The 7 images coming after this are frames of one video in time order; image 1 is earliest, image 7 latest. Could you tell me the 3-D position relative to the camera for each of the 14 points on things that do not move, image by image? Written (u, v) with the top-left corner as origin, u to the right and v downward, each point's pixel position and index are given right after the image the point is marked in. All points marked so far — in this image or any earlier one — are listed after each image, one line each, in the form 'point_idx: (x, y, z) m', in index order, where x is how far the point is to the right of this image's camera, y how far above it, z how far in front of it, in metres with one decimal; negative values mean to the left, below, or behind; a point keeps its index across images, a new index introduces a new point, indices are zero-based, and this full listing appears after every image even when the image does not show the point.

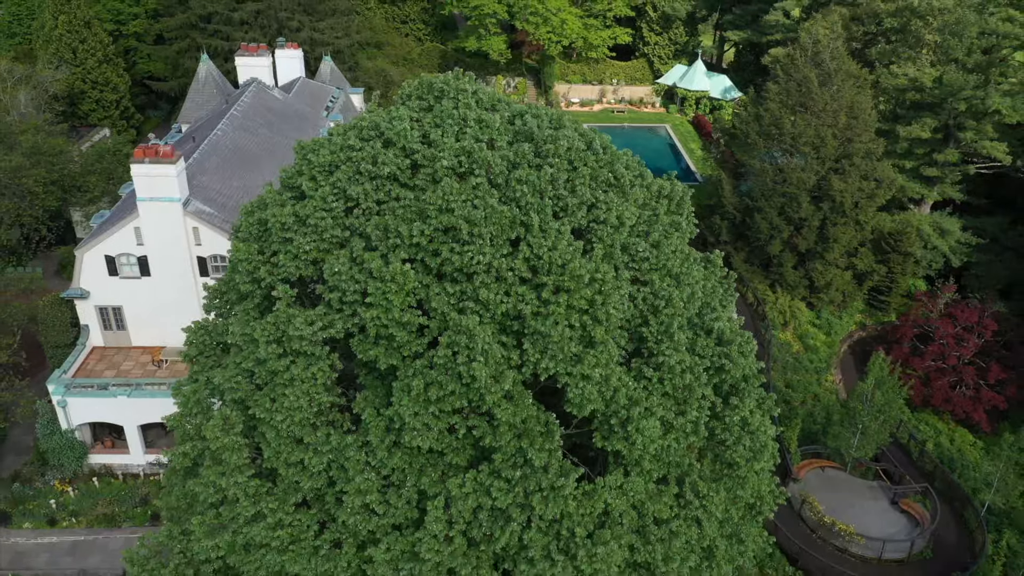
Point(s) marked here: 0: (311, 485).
0: (-3.2, -3.1, +11.6) m
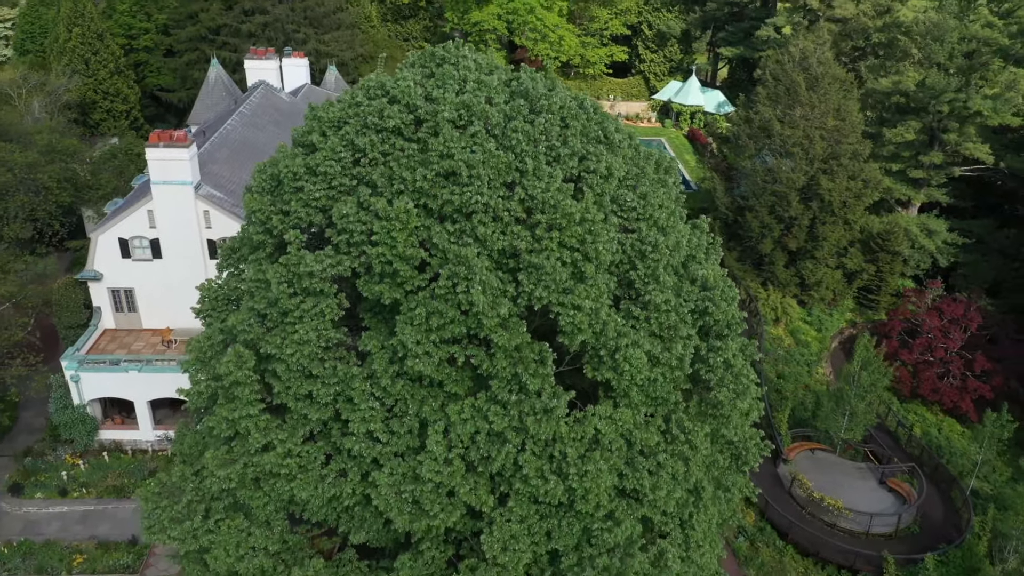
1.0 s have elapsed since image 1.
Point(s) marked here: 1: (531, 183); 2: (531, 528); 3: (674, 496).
0: (-3.3, -2.2, +12.3) m
1: (+0.3, +1.7, +11.7) m
2: (+0.3, -3.9, +12.0) m
3: (+2.8, -3.6, +12.6) m
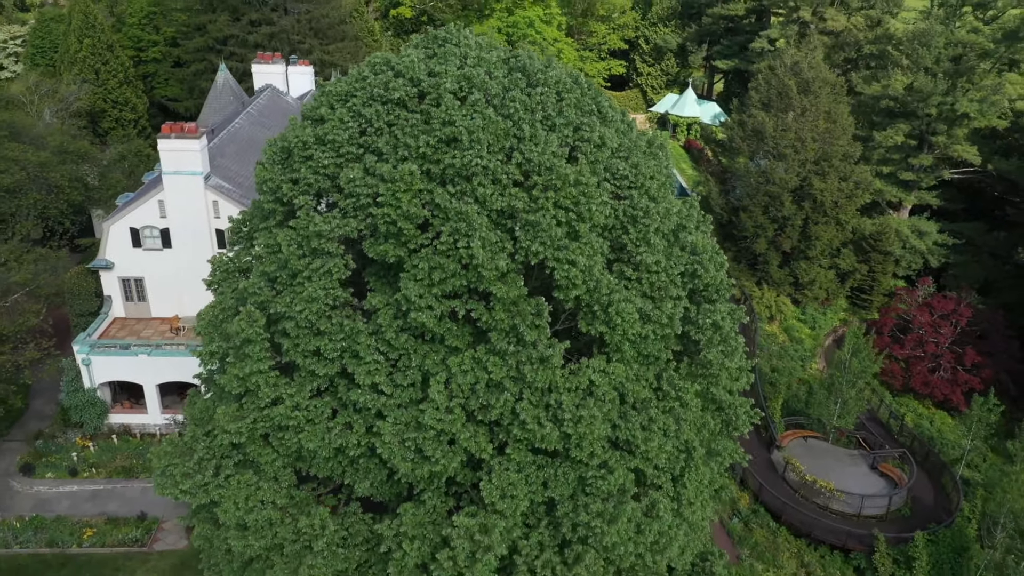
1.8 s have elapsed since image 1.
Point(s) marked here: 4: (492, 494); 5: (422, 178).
0: (-3.3, -1.5, +13.0) m
1: (+0.3, +2.4, +12.4) m
2: (+0.3, -3.2, +12.6) m
3: (+2.8, -2.9, +13.2) m
4: (-0.3, -3.4, +12.2) m
5: (-1.5, +1.9, +12.4) m
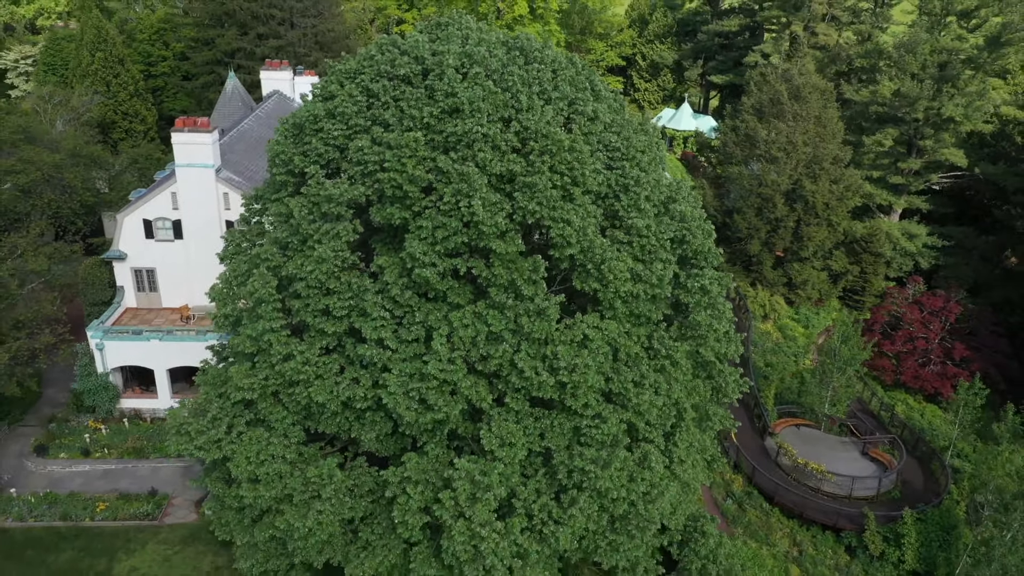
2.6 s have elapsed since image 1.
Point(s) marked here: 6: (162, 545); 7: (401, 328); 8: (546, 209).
0: (-3.3, -0.8, +13.7) m
1: (+0.2, +3.1, +13.3) m
2: (+0.2, -2.5, +13.3) m
3: (+2.7, -2.2, +13.9) m
4: (-0.3, -2.7, +12.9) m
5: (-1.6, +2.6, +13.3) m
6: (-9.2, -6.7, +19.2) m
7: (-2.1, -0.7, +13.5) m
8: (+0.6, +1.4, +12.9) m
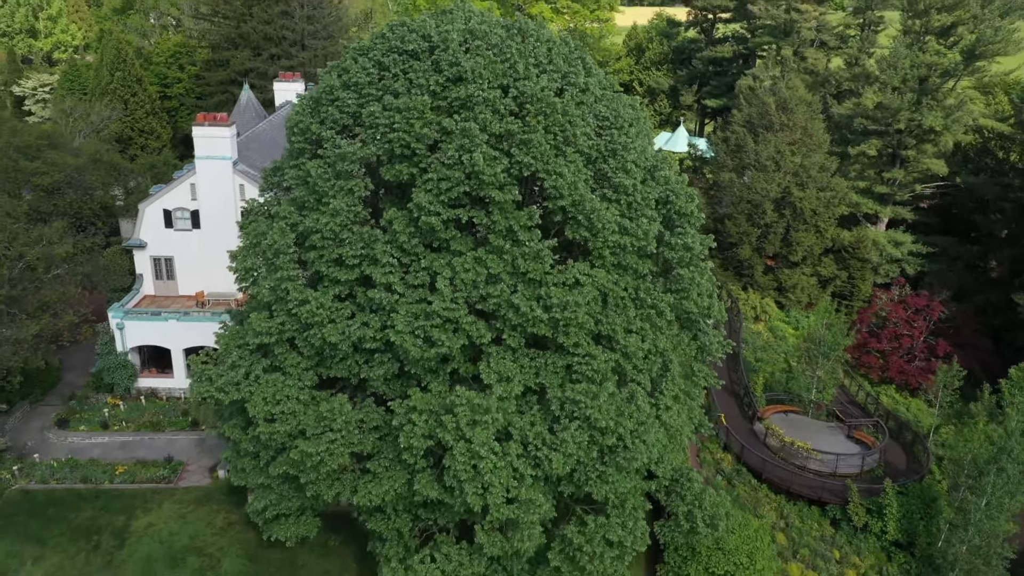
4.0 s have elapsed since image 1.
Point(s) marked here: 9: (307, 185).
0: (-3.4, +0.2, +15.0) m
1: (+0.2, +4.1, +14.8) m
2: (+0.2, -1.5, +14.5) m
3: (+2.7, -1.2, +15.1) m
4: (-0.4, -1.7, +14.1) m
5: (-1.6, +3.6, +14.7) m
6: (-9.2, -6.0, +20.2) m
7: (-2.1, +0.3, +14.7) m
8: (+0.5, +2.4, +14.3) m
9: (-4.4, +2.2, +15.8) m
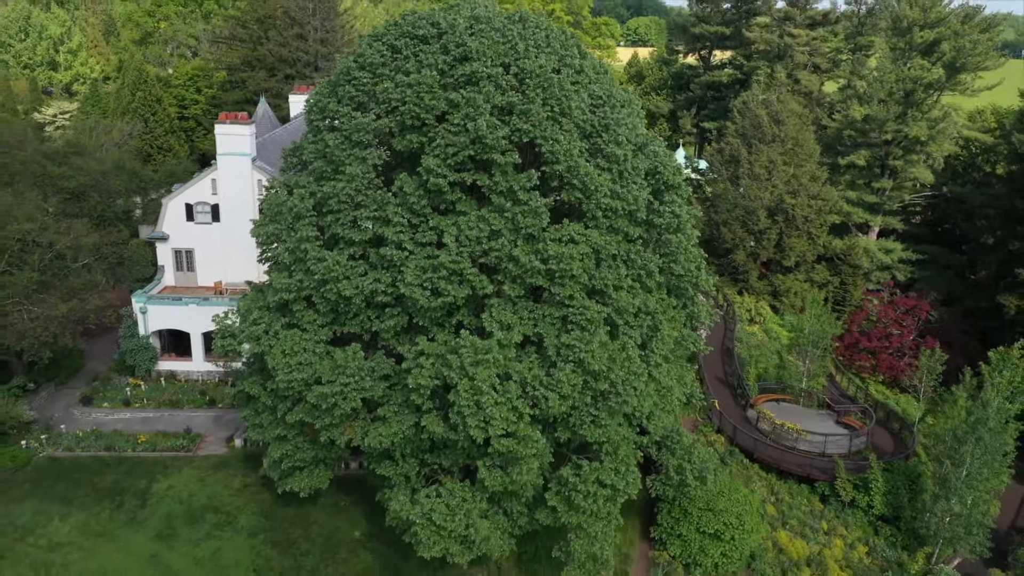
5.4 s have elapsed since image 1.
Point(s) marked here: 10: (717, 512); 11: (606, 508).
0: (-3.4, +1.1, +16.4) m
1: (+0.2, +5.0, +16.3) m
2: (+0.2, -0.6, +15.8) m
3: (+2.7, -0.3, +16.3) m
4: (-0.4, -0.7, +15.3) m
5: (-1.6, +4.5, +16.3) m
6: (-9.2, -5.3, +21.3) m
7: (-2.1, +1.2, +16.1) m
8: (+0.6, +3.4, +15.7) m
9: (-4.4, +3.1, +17.3) m
10: (+5.5, -6.0, +19.5) m
11: (+2.1, -4.8, +15.9) m
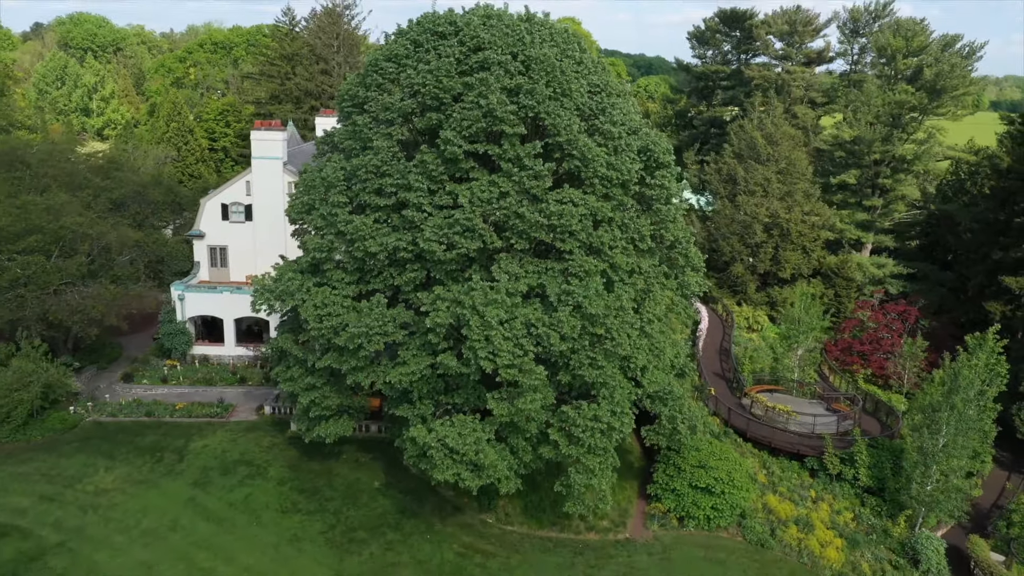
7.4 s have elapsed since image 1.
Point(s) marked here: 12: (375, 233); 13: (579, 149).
0: (-3.2, +2.2, +18.6) m
1: (+0.4, +6.1, +18.8) m
2: (+0.3, +0.5, +17.8) m
3: (+2.9, +0.7, +18.4) m
4: (-0.3, +0.4, +17.4) m
5: (-1.4, +5.6, +18.7) m
6: (-9.0, -4.6, +23.1) m
7: (-1.9, +2.3, +18.3) m
8: (+0.7, +4.4, +18.1) m
9: (-4.2, +4.1, +19.7) m
10: (+5.7, -5.2, +21.1) m
11: (+2.2, -3.7, +17.6) m
12: (-3.5, +1.4, +18.5) m
13: (+1.6, +3.4, +18.1) m
